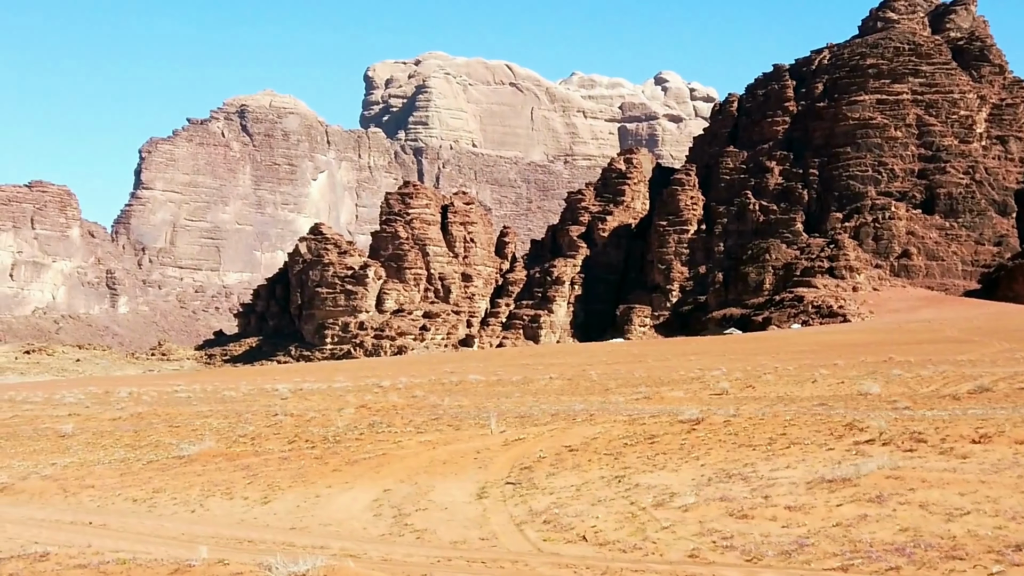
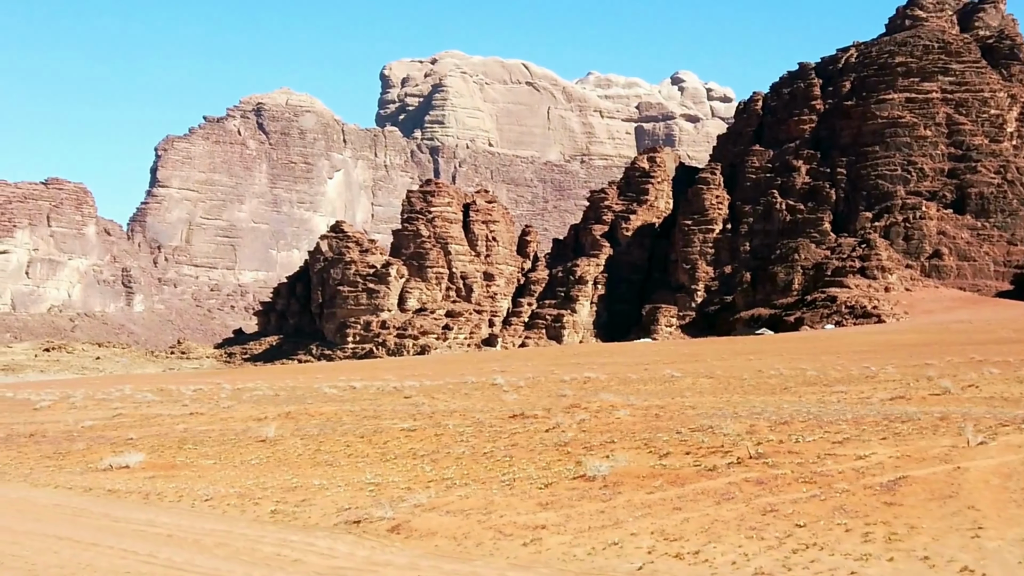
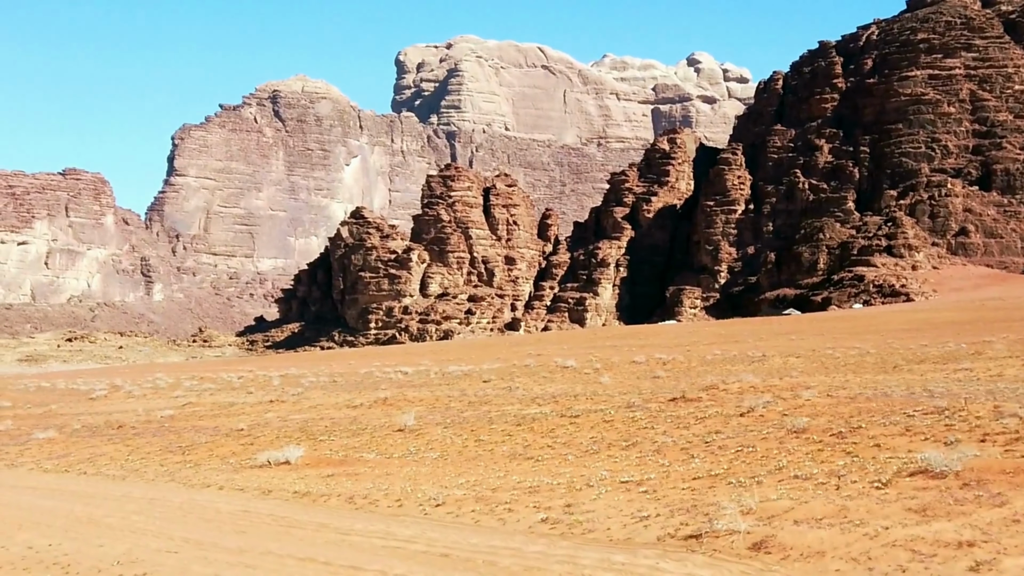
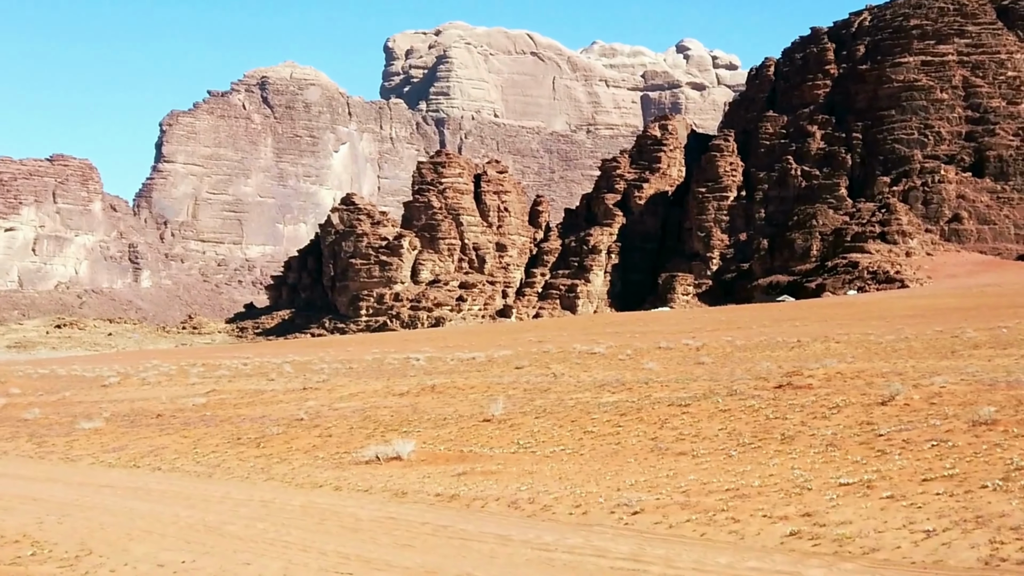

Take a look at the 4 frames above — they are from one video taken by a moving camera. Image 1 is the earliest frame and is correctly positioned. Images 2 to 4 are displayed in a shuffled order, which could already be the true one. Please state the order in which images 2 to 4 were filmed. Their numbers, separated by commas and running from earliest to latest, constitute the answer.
2, 3, 4
